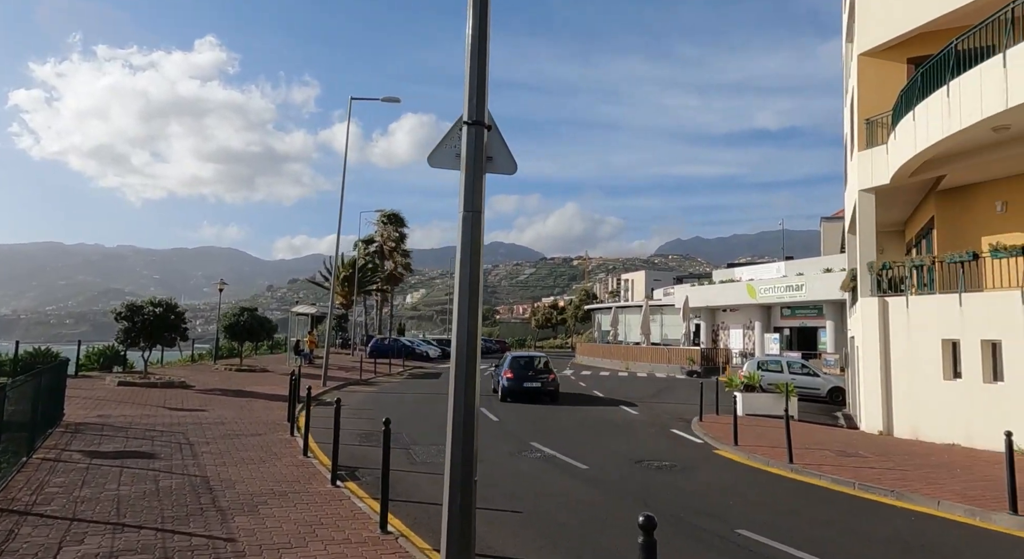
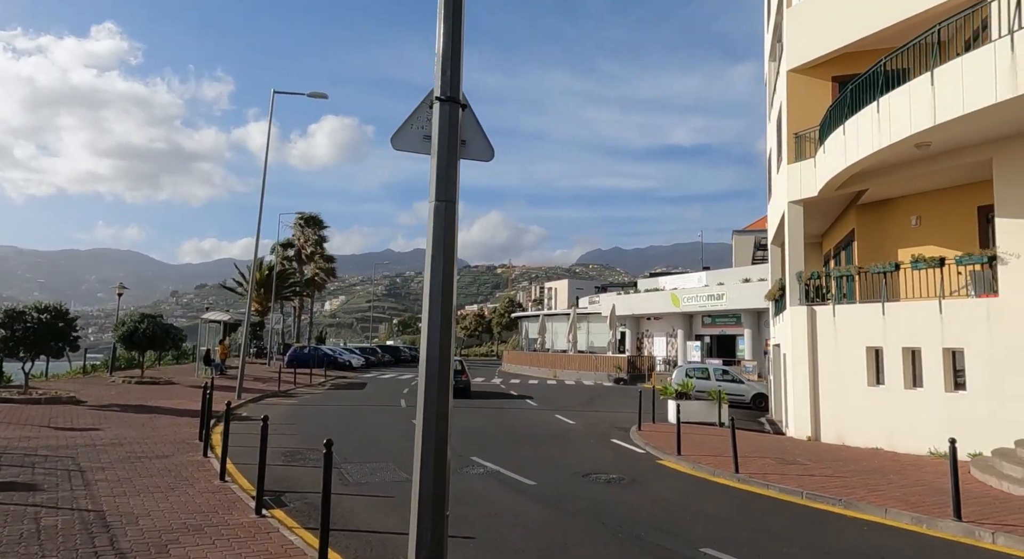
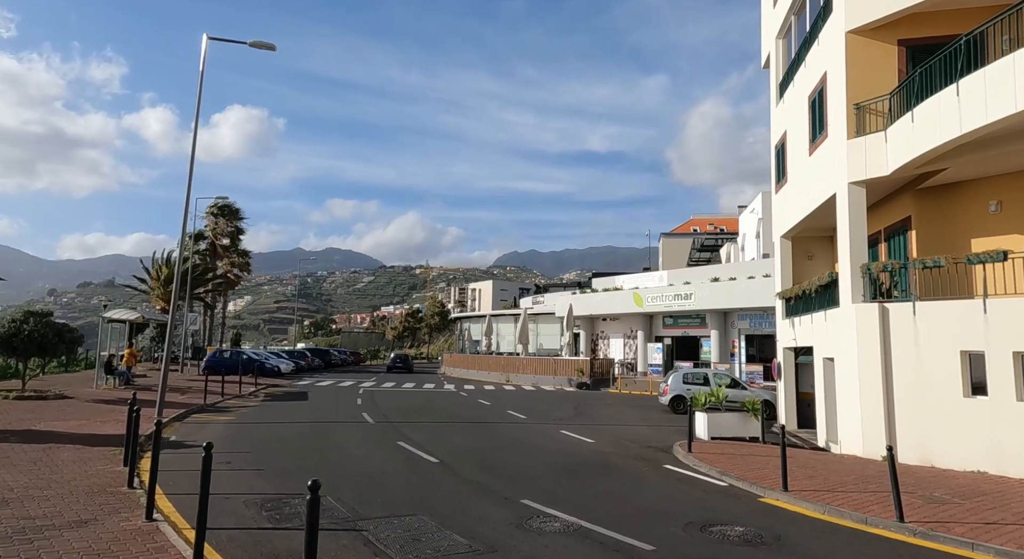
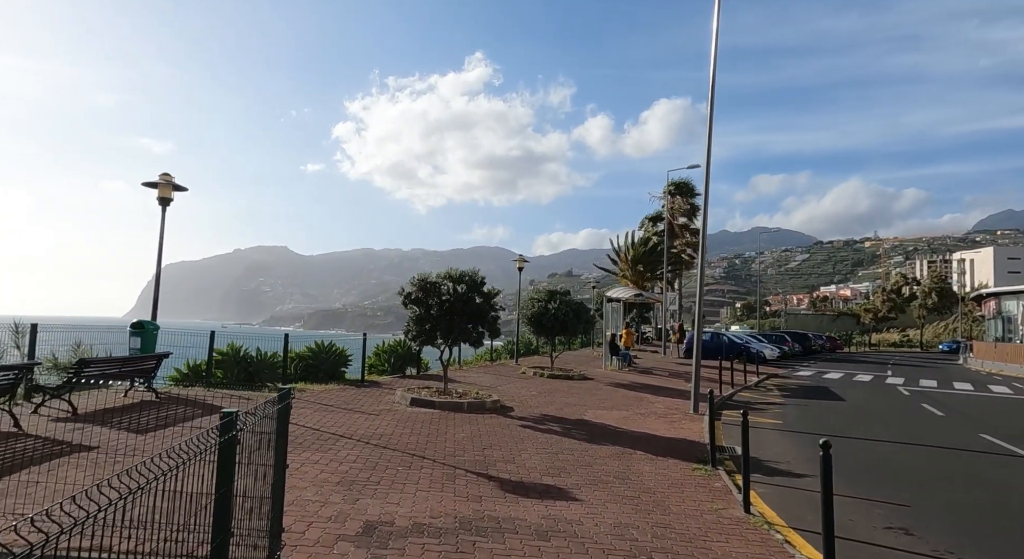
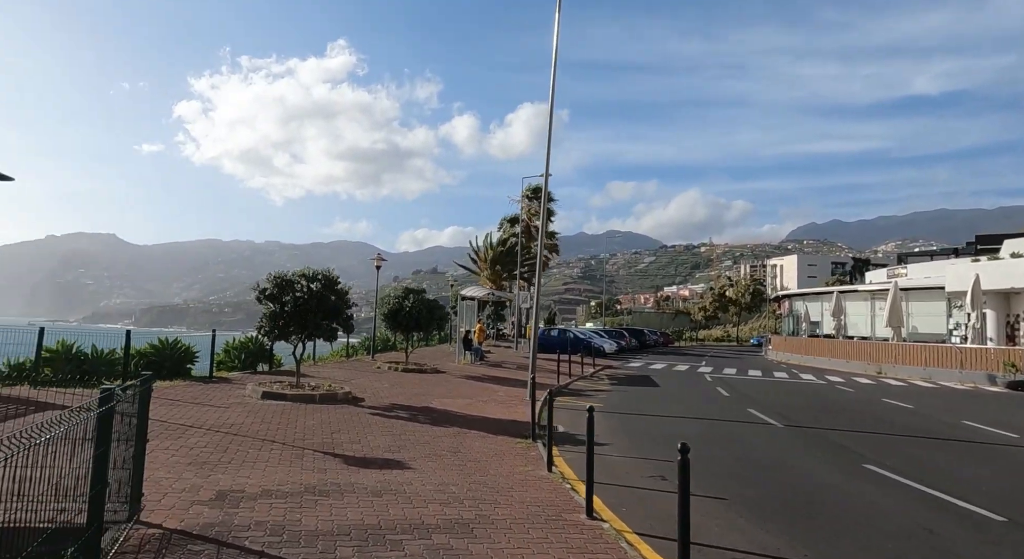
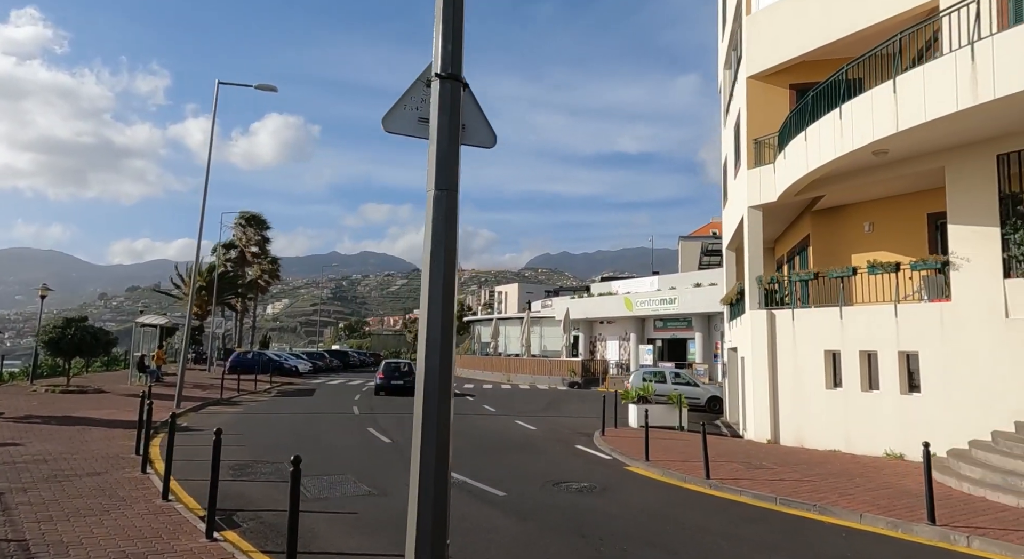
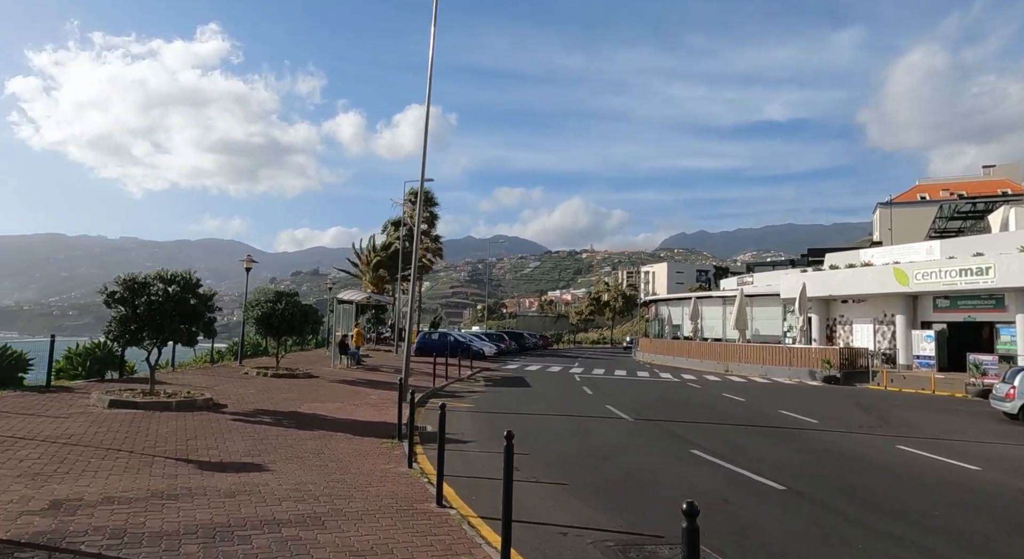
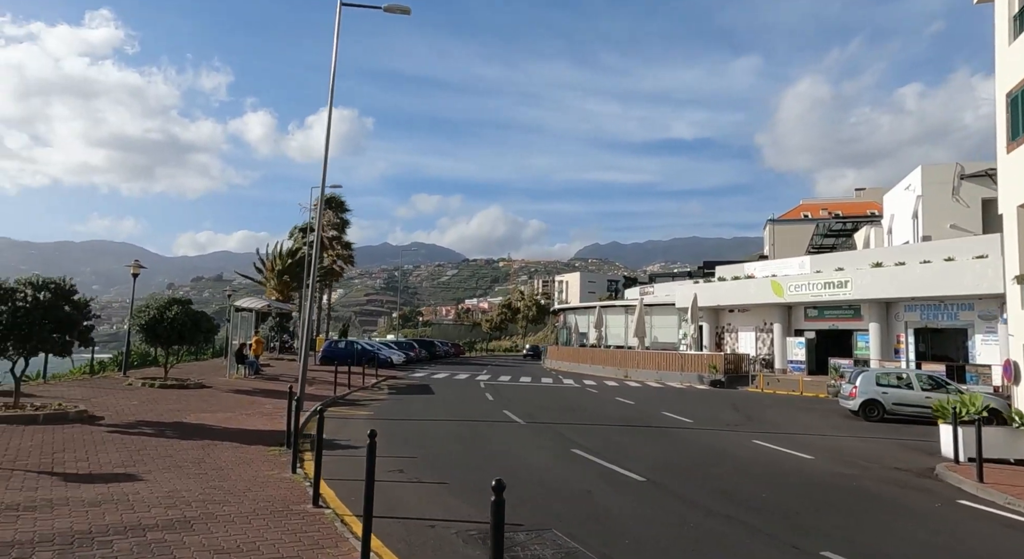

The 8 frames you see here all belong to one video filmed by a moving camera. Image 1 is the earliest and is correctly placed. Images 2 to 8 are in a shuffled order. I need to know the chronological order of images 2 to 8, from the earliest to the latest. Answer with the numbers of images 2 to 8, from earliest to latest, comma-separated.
2, 6, 3, 8, 7, 5, 4
